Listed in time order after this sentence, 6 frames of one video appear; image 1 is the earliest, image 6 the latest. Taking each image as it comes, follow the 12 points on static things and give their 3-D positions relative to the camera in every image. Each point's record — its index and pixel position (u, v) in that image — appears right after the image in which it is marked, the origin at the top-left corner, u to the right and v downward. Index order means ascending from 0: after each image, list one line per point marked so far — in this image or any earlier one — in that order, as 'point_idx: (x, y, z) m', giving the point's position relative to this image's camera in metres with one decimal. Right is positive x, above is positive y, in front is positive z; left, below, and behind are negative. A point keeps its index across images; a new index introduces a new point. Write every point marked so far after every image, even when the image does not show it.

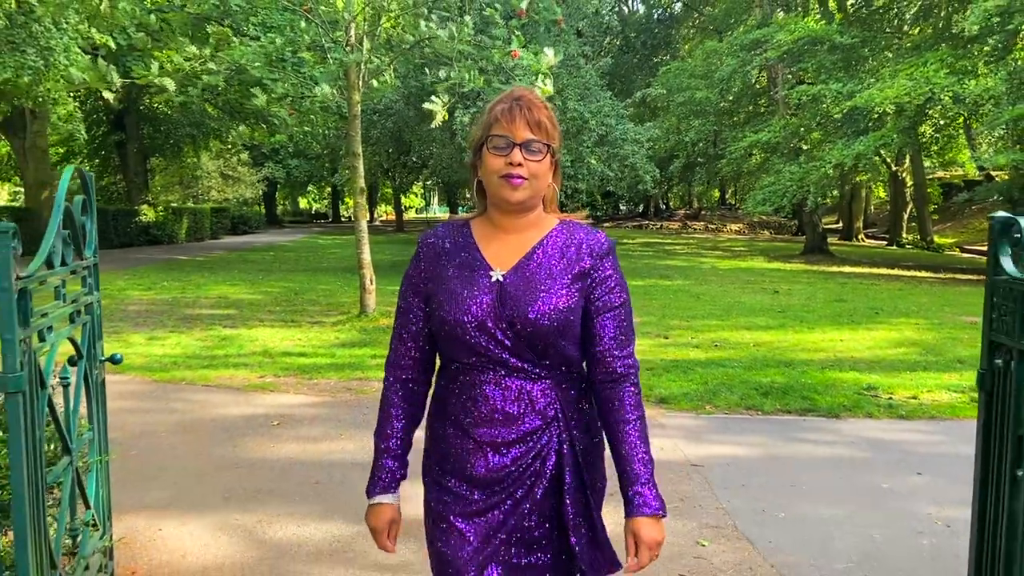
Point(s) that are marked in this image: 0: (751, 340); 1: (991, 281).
0: (+2.8, -0.6, +9.4) m
1: (+1.2, 0.0, +2.0) m
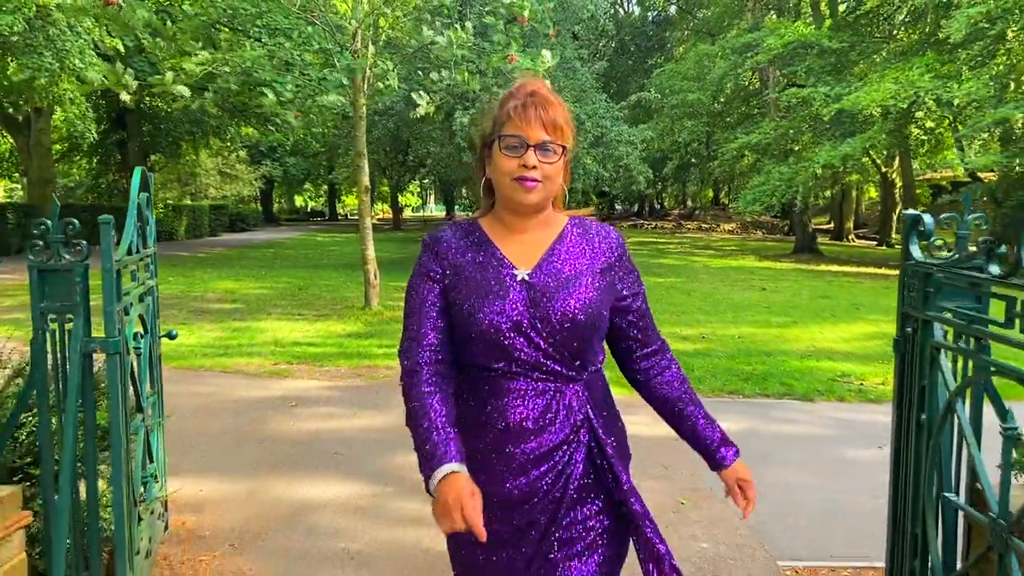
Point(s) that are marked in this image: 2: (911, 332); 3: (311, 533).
0: (+2.8, -0.5, +9.9) m
1: (+1.2, +0.1, +2.5) m
2: (+1.2, -0.1, +2.5) m
3: (-0.9, -1.2, +3.8) m
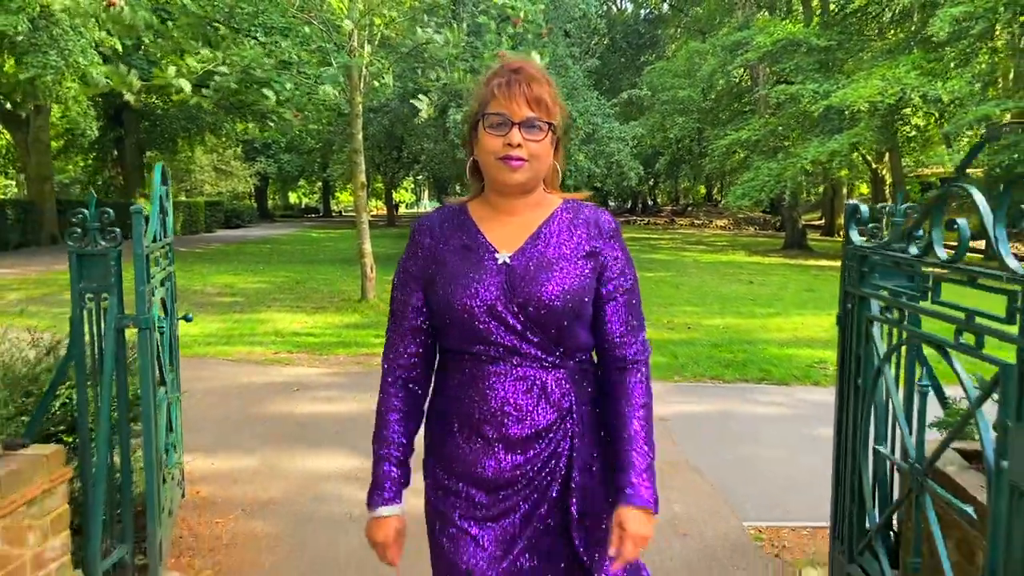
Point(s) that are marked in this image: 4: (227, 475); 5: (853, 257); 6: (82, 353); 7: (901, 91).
0: (+2.7, -0.4, +10.2) m
1: (+1.2, +0.1, +2.8) m
2: (+1.2, -0.1, +2.8) m
3: (-1.0, -1.1, +4.2) m
4: (-1.6, -1.1, +4.5) m
5: (+1.2, +0.1, +2.8) m
6: (-1.6, -0.2, +3.0) m
7: (+8.2, +4.1, +16.9) m
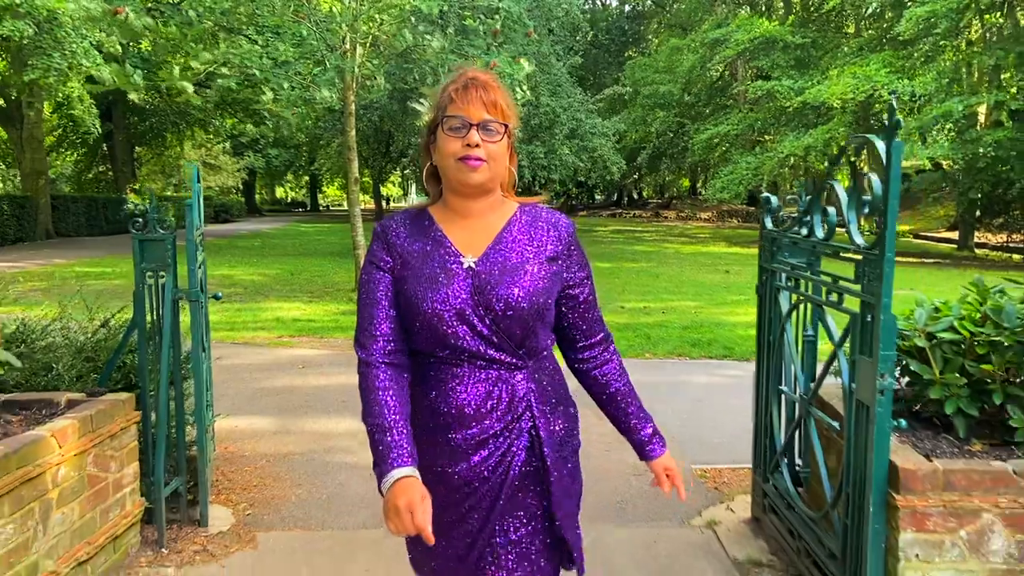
0: (+2.5, -0.3, +11.0) m
1: (+1.1, +0.2, +3.5) m
2: (+1.1, 0.0, +3.5) m
3: (-1.1, -1.0, +4.9) m
4: (-1.7, -1.0, +5.2) m
5: (+1.1, +0.2, +3.5) m
6: (-1.7, -0.2, +3.6) m
7: (+7.9, +4.4, +17.7) m
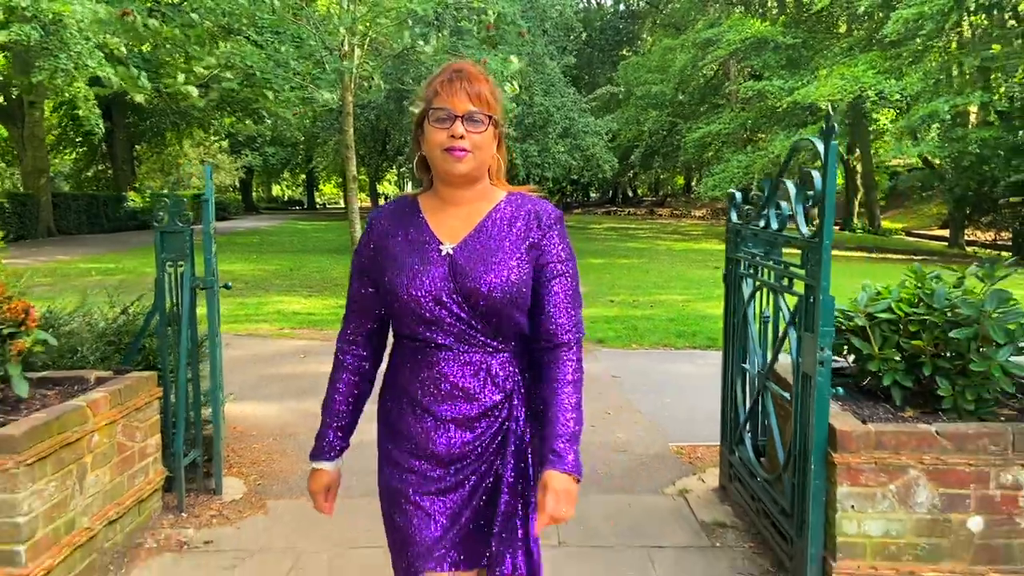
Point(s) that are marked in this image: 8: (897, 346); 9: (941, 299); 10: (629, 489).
0: (+2.4, -0.2, +11.3) m
1: (+1.1, +0.3, +3.9) m
2: (+1.1, +0.1, +3.9) m
3: (-1.2, -0.9, +5.2) m
4: (-1.8, -0.9, +5.5) m
5: (+1.1, +0.3, +3.8) m
6: (-1.7, -0.1, +4.0) m
7: (+7.8, +4.5, +18.1) m
8: (+1.5, -0.2, +3.1) m
9: (+1.6, 0.0, +3.1) m
10: (+0.6, -1.1, +4.2) m
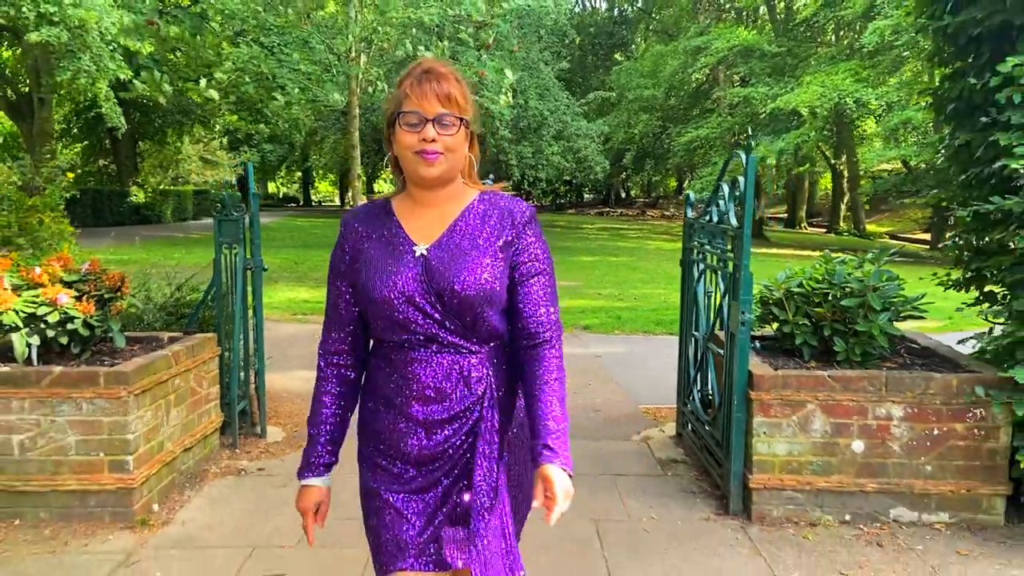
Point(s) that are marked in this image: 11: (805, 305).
0: (+2.3, -0.1, +12.2) m
1: (+1.0, +0.4, +4.7) m
2: (+1.0, +0.2, +4.7) m
3: (-1.2, -0.8, +6.1) m
4: (-1.8, -0.8, +6.4) m
5: (+1.0, +0.4, +4.7) m
6: (-1.8, 0.0, +4.8) m
7: (+7.7, +4.5, +19.0) m
8: (+1.5, -0.1, +4.0) m
9: (+1.6, 0.0, +3.9) m
10: (+0.6, -0.9, +5.1) m
11: (+1.5, -0.1, +4.0) m
